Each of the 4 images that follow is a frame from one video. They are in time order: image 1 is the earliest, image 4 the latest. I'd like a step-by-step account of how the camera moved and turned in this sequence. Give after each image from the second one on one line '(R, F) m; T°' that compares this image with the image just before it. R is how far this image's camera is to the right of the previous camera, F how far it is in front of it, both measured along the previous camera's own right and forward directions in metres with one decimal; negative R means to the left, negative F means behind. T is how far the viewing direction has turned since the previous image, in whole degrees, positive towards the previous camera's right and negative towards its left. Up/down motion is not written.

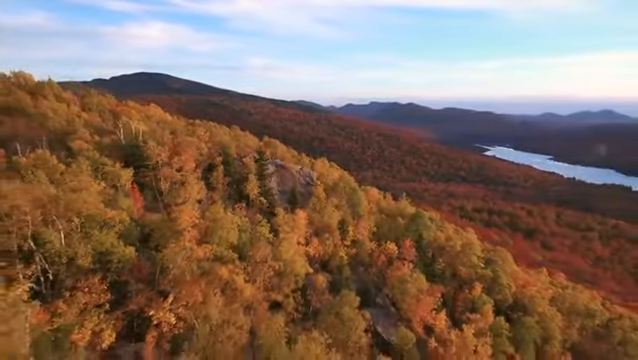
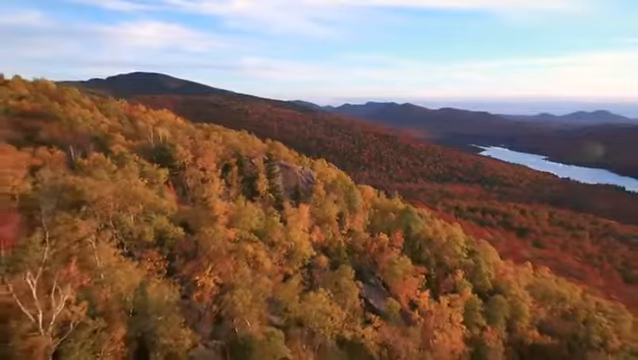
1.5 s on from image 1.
(-0.3, -4.2) m; 0°
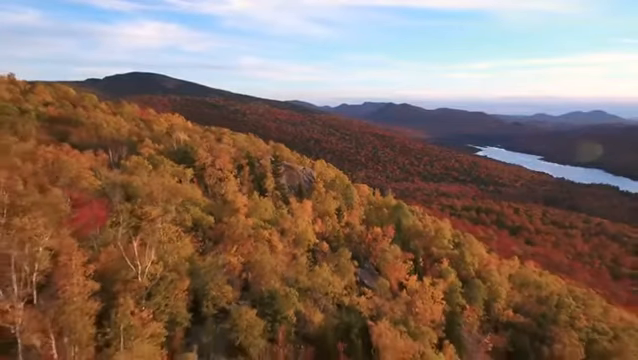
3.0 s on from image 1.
(-0.3, -4.3) m; 0°
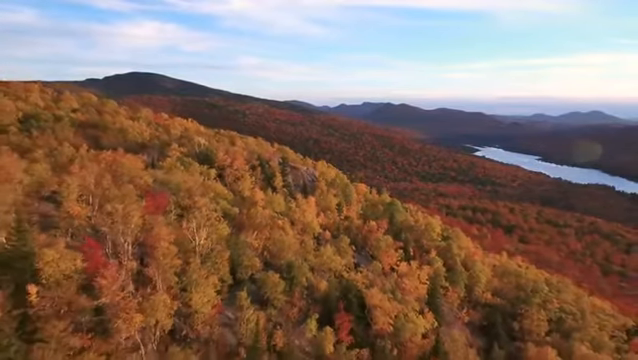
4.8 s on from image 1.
(-0.3, -5.1) m; 0°
